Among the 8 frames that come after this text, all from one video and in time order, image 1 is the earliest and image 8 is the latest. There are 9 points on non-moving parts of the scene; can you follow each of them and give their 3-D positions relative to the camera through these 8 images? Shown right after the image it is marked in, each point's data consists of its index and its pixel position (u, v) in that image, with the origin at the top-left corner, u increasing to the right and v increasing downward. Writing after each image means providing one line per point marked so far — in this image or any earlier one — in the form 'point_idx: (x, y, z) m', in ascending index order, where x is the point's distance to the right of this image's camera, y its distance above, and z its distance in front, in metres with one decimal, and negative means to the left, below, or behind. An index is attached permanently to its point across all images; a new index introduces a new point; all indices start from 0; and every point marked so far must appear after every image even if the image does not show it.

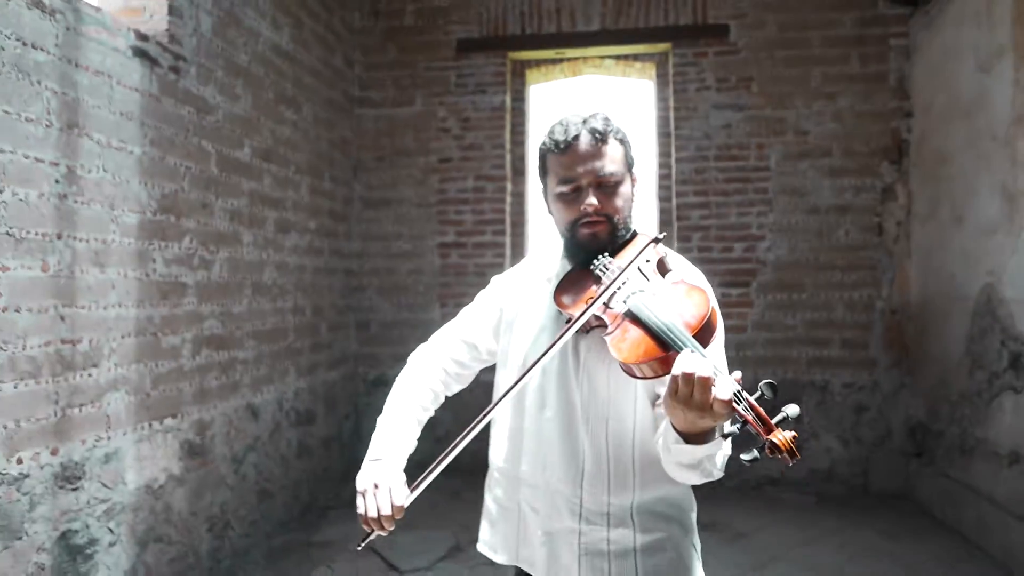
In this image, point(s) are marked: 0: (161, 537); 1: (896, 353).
0: (-1.2, -0.9, +2.9) m
1: (+2.1, -0.3, +4.3) m
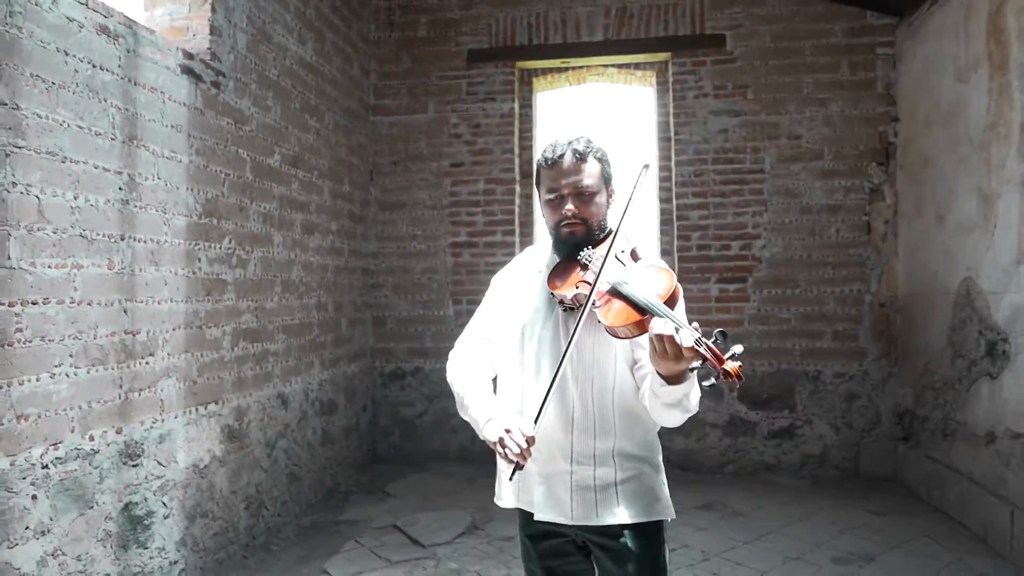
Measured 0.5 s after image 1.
0: (-1.2, -0.9, +3.2) m
1: (+2.1, -0.3, +4.6) m
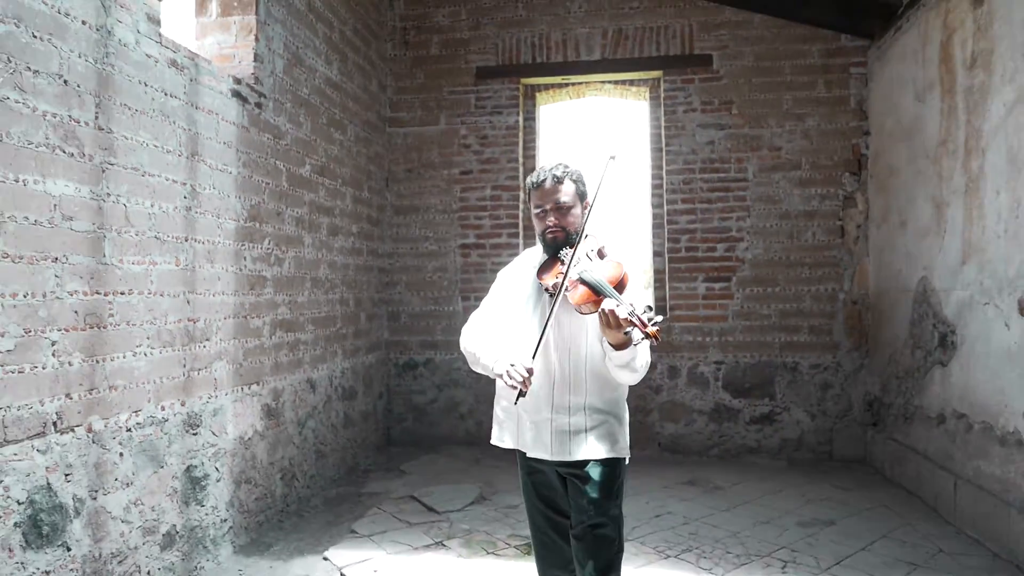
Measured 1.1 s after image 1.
0: (-1.2, -0.9, +3.6) m
1: (+2.2, -0.3, +5.0) m
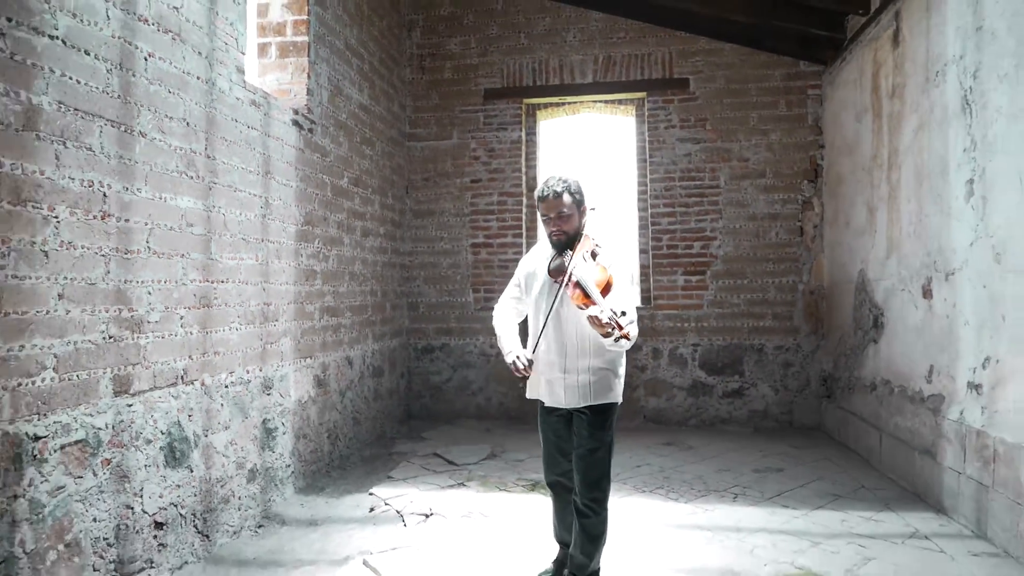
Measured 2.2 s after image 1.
0: (-1.1, -0.8, +4.4) m
1: (+2.2, -0.2, +5.9) m
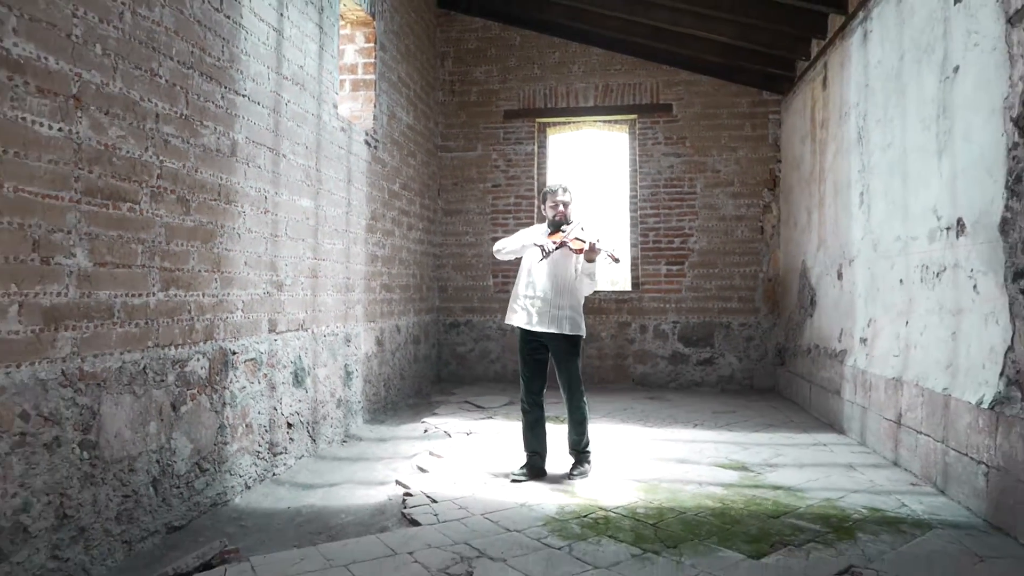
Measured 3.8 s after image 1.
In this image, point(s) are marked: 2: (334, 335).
0: (-1.0, -0.7, +5.8) m
1: (+2.3, -0.1, +7.2) m
2: (-1.1, -0.3, +5.1) m
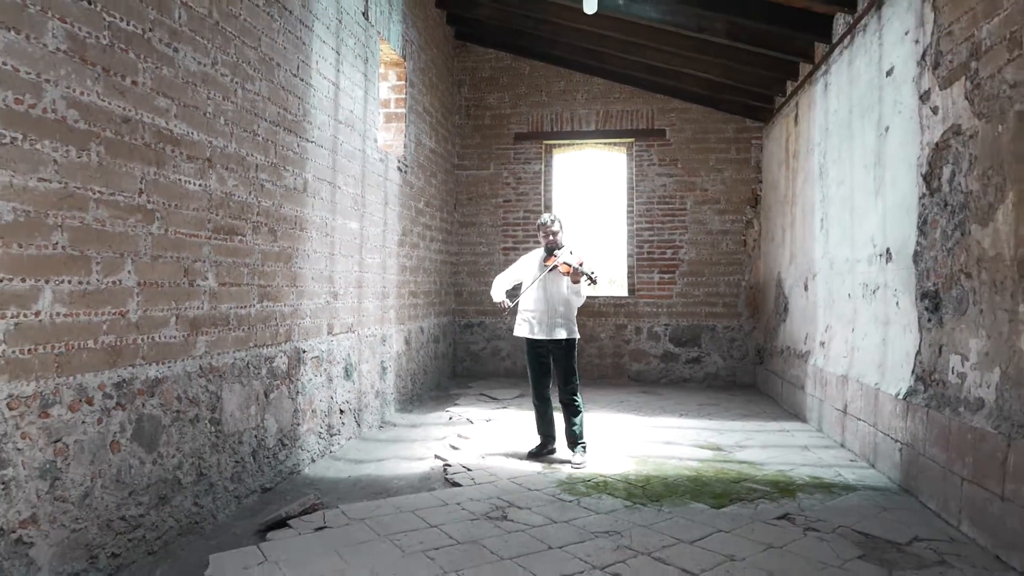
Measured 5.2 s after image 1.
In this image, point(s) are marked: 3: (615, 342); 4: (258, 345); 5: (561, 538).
0: (-0.9, -0.7, +6.7) m
1: (+2.4, -0.2, +8.1) m
2: (-1.0, -0.4, +5.9) m
3: (+1.1, -0.6, +8.3) m
4: (-1.3, -0.3, +4.0) m
5: (+0.2, -1.0, +3.1) m
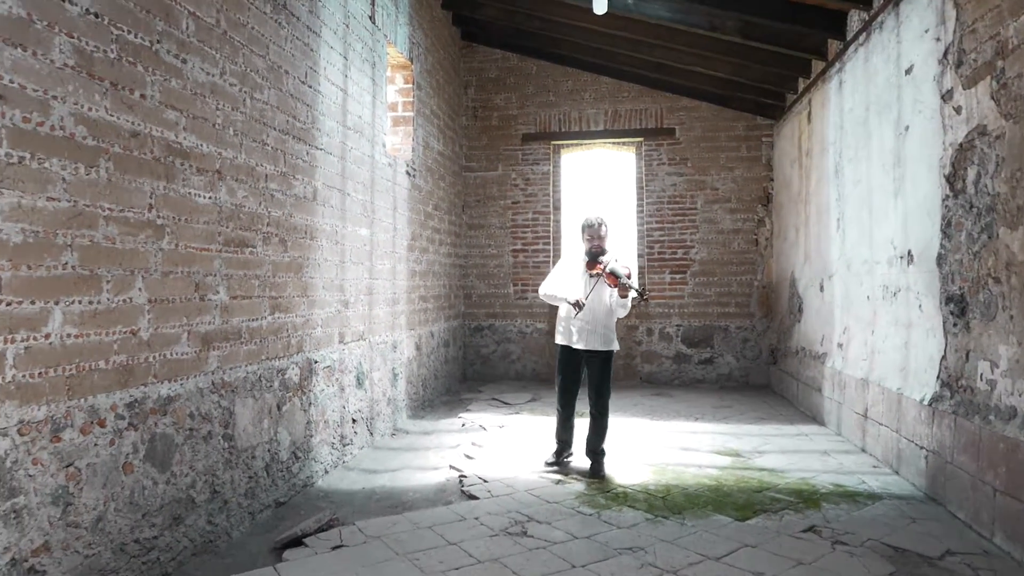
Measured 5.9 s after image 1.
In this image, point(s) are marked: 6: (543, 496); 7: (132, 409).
0: (-0.8, -0.8, +6.6) m
1: (+2.5, -0.2, +8.0) m
2: (-0.9, -0.4, +5.9) m
3: (+1.2, -0.6, +8.3) m
4: (-1.2, -0.3, +4.0) m
5: (+0.3, -1.0, +3.0) m
6: (+0.1, -1.0, +3.9) m
7: (-1.3, -0.4, +2.8) m
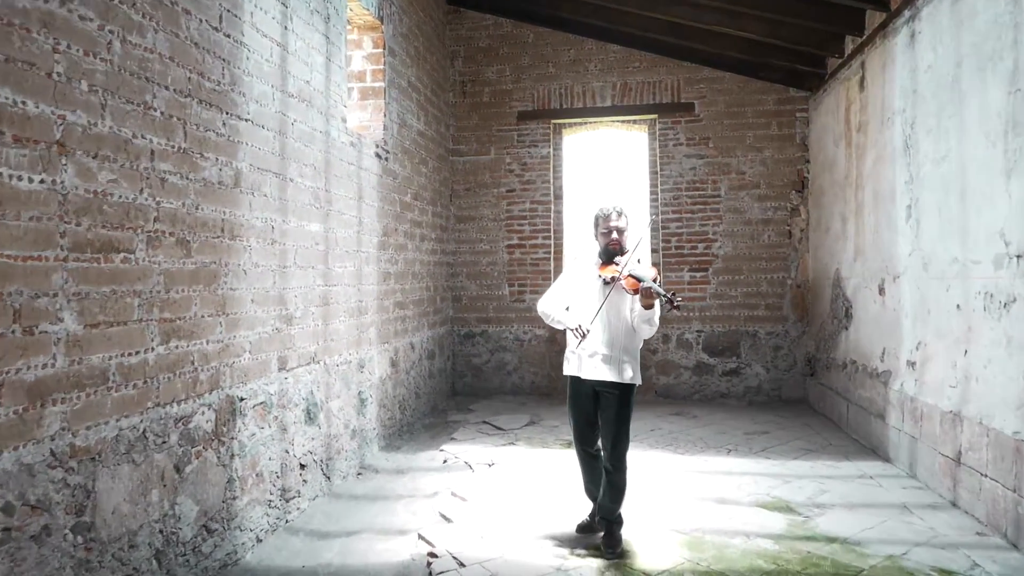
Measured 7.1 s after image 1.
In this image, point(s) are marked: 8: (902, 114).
0: (-0.9, -0.8, +5.5) m
1: (+2.5, -0.2, +6.9) m
2: (-1.0, -0.4, +4.8) m
3: (+1.1, -0.6, +7.2) m
4: (-1.2, -0.4, +2.9) m
5: (+0.2, -1.1, +1.9) m
6: (+0.1, -1.1, +2.8) m
7: (-1.4, -0.5, +1.8) m
8: (+2.2, +1.0, +4.5) m
